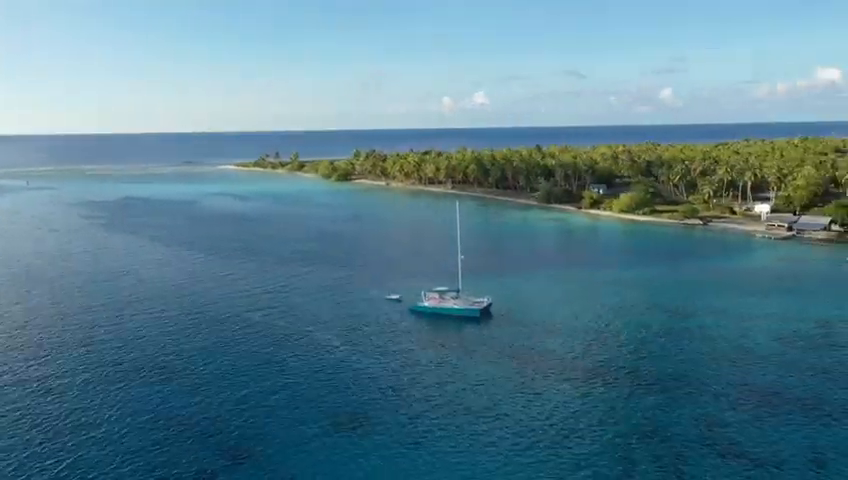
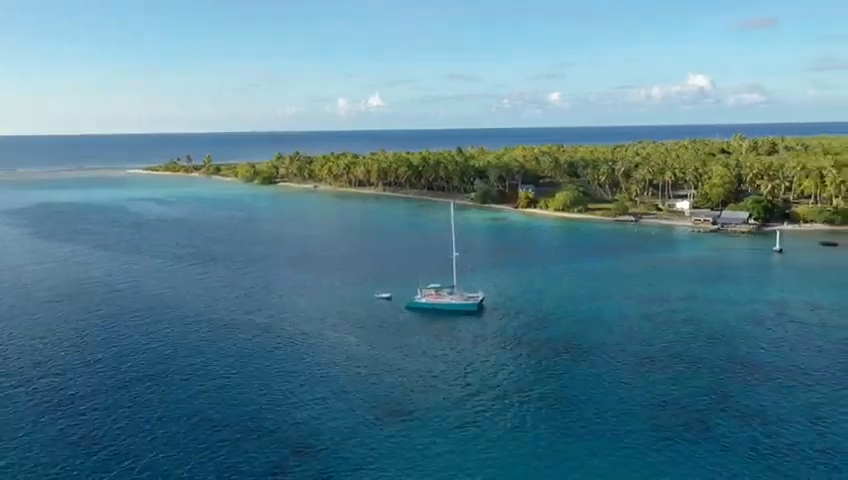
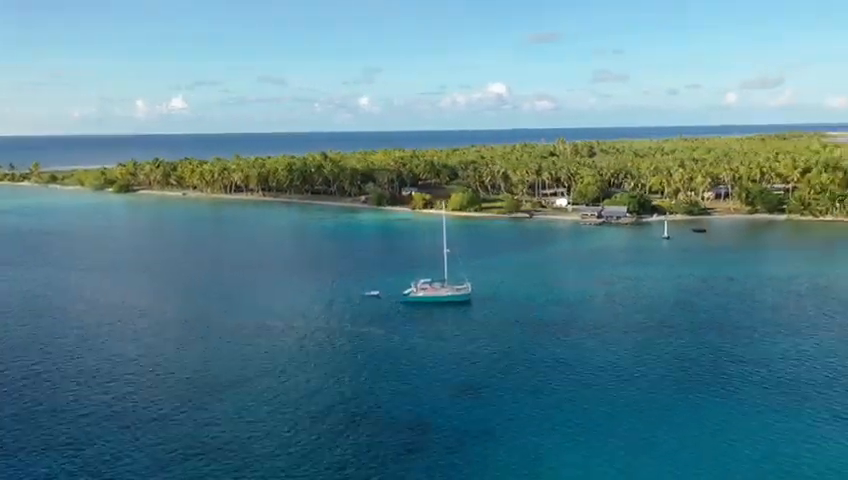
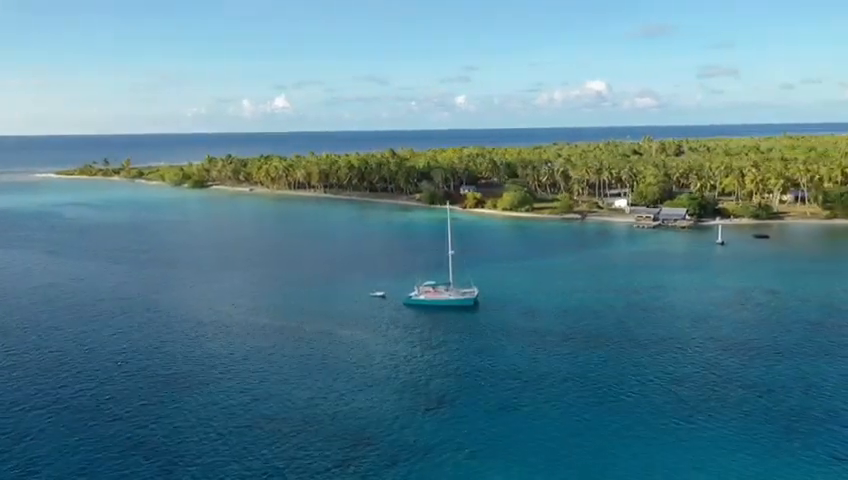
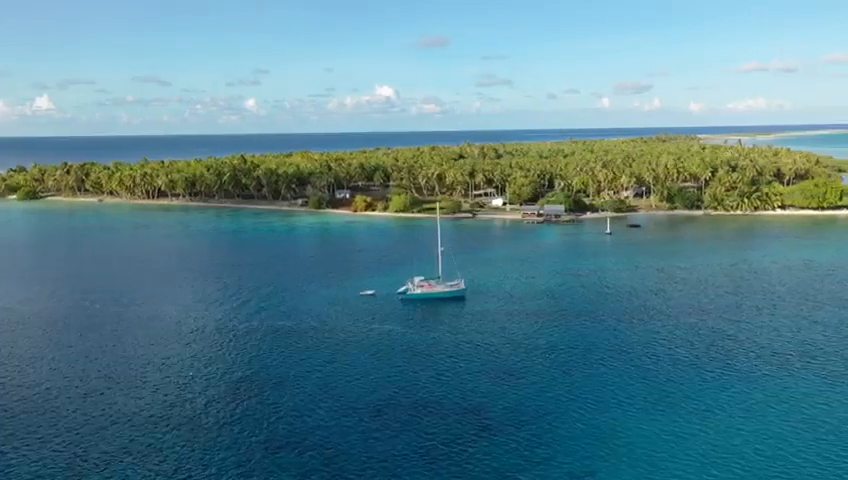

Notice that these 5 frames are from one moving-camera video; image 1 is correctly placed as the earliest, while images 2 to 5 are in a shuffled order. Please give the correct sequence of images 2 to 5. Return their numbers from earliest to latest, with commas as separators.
2, 4, 3, 5
